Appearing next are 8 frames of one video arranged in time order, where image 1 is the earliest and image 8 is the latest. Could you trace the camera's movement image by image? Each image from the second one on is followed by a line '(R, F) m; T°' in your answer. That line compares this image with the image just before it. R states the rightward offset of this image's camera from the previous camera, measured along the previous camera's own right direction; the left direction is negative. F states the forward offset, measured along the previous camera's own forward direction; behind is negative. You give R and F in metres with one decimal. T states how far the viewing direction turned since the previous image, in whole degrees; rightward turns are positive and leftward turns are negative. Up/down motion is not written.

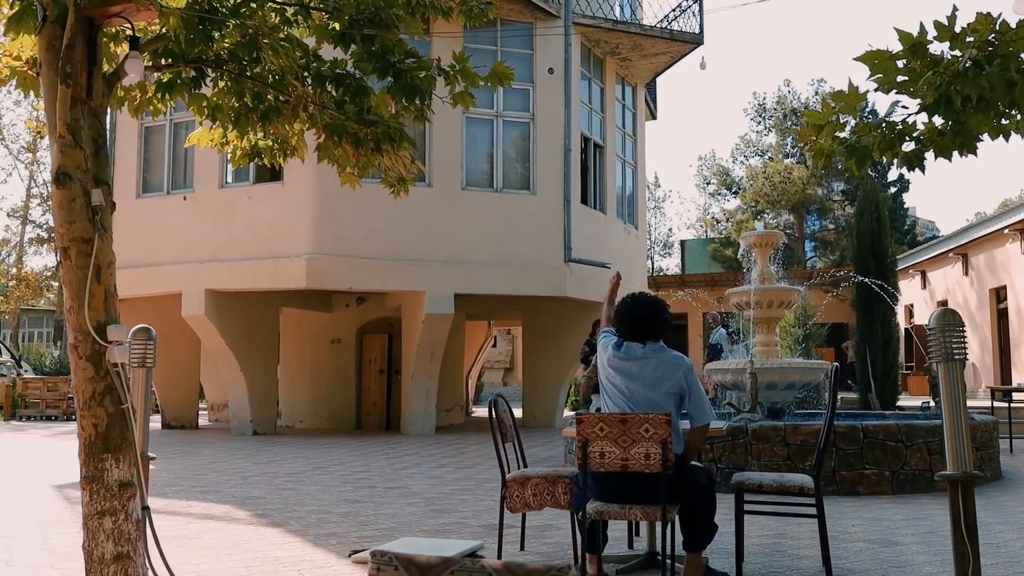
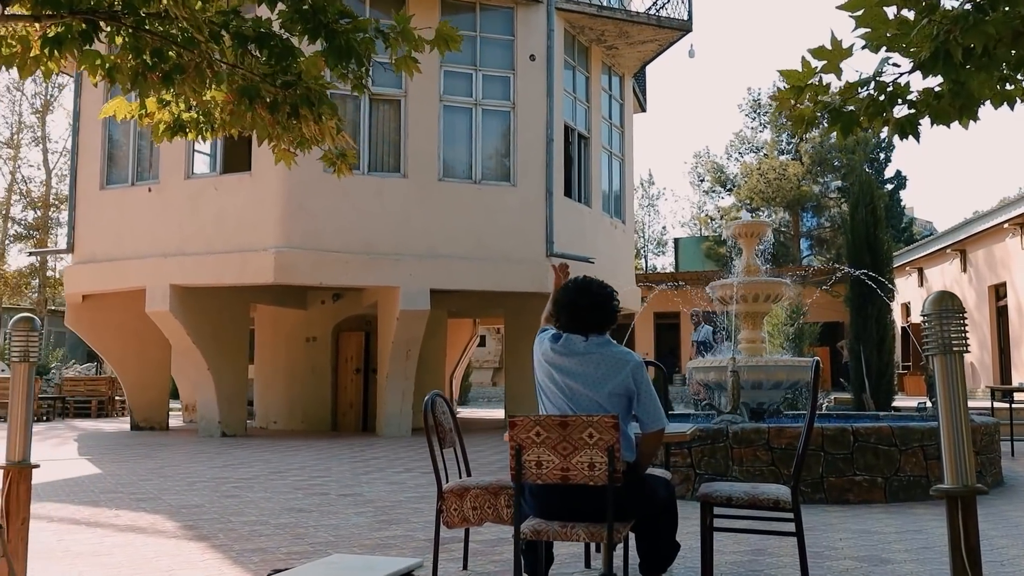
(+0.3, +0.6) m; 0°
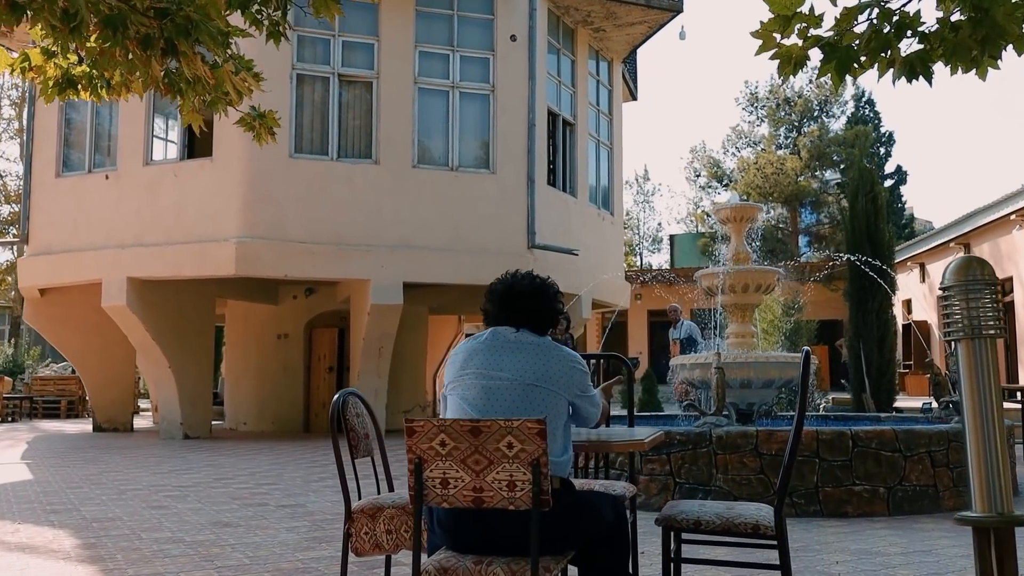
(+0.3, +0.8) m; 0°
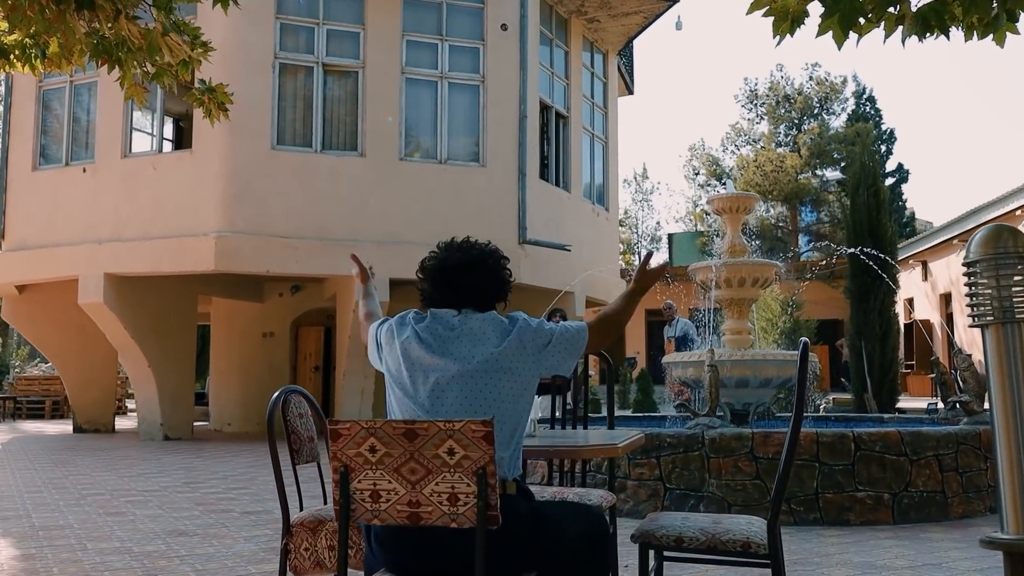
(+0.1, +0.4) m; 0°
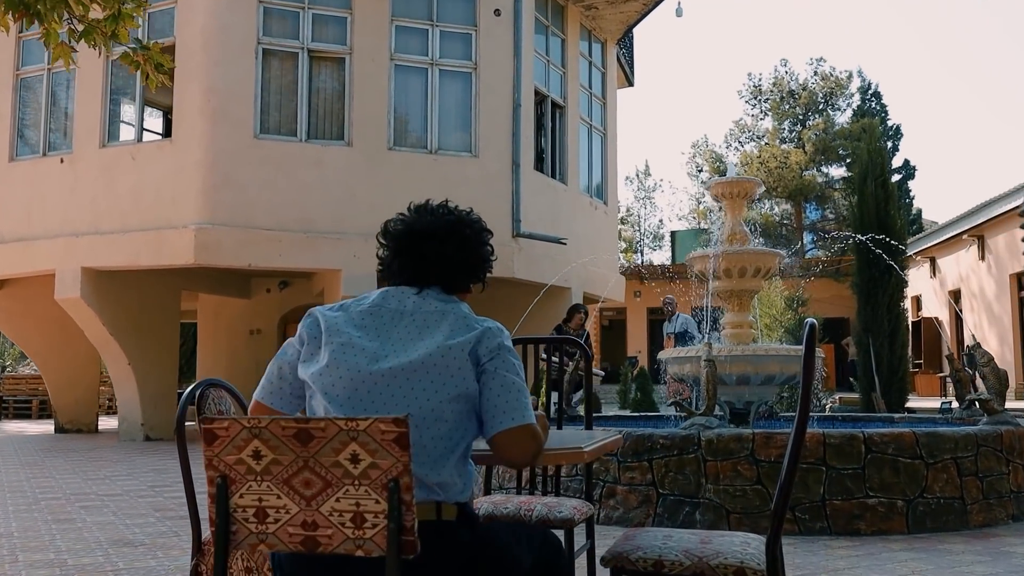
(+0.1, +0.5) m; 0°
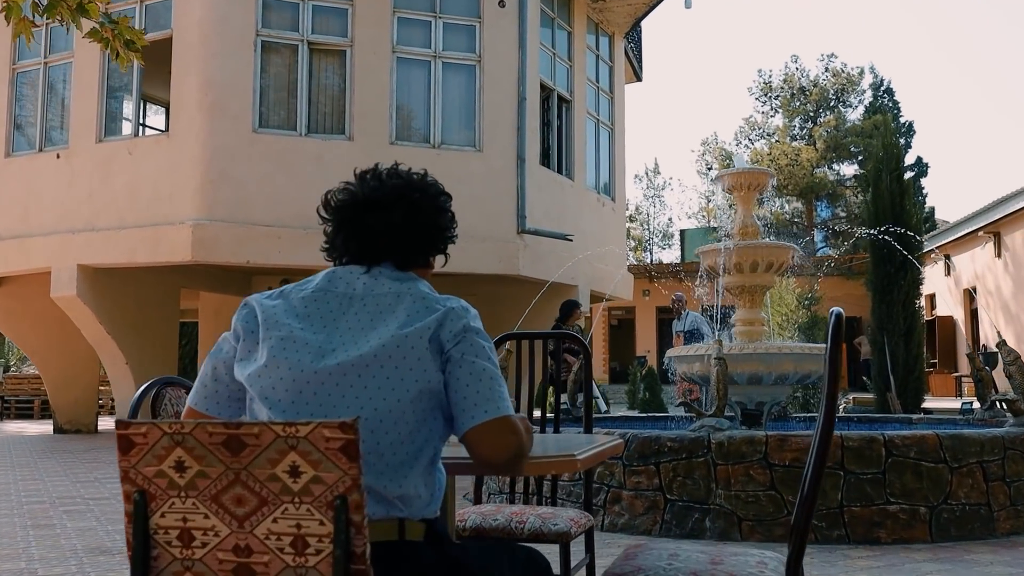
(+0.1, +0.3) m; -1°
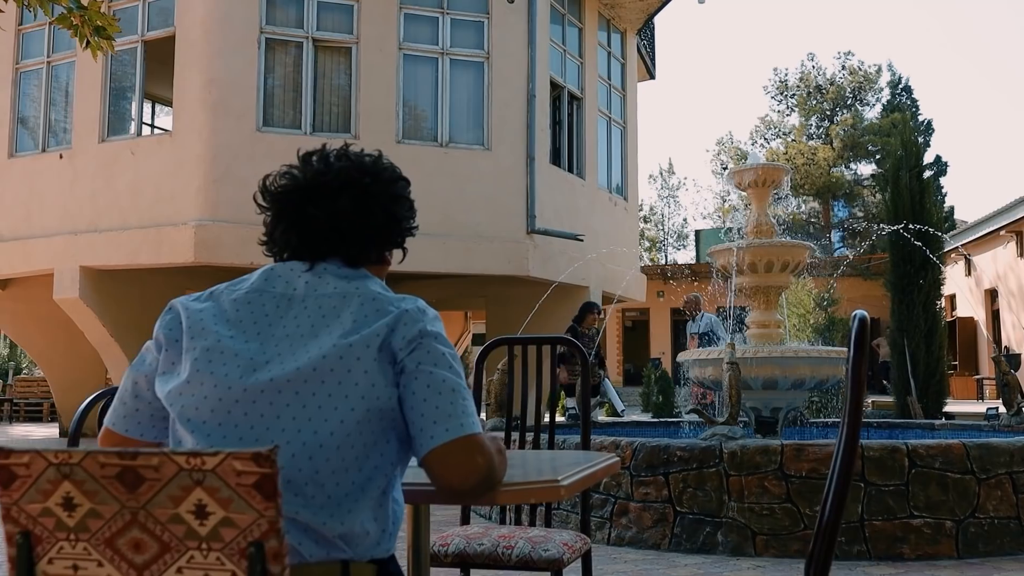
(+0.1, +0.2) m; -1°
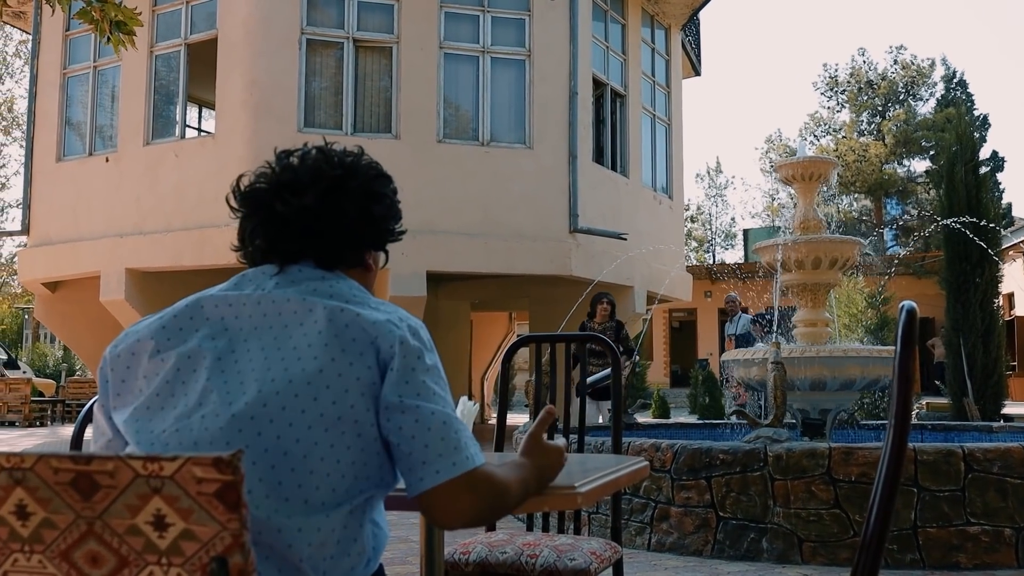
(+0.1, +0.1) m; -3°
